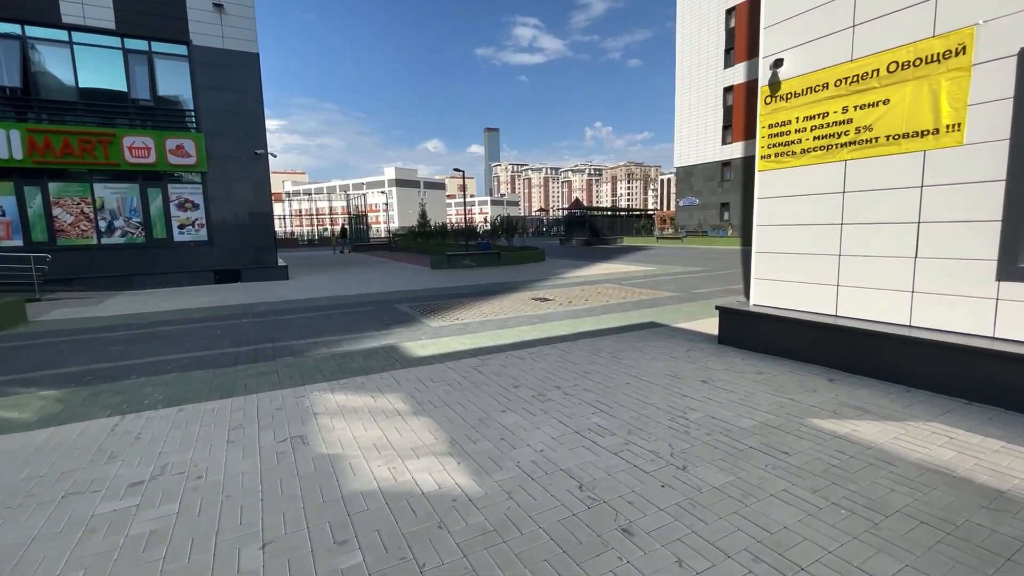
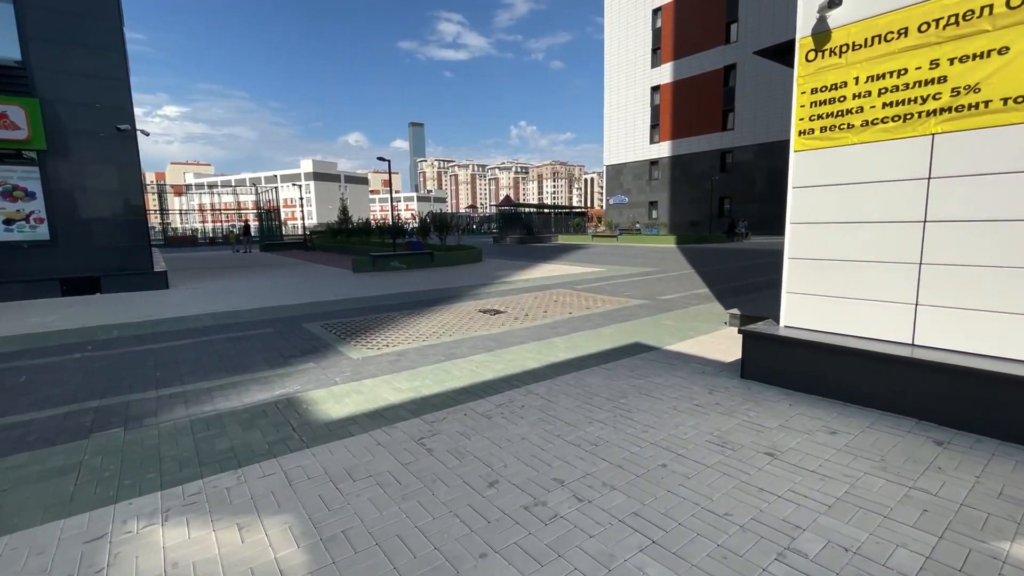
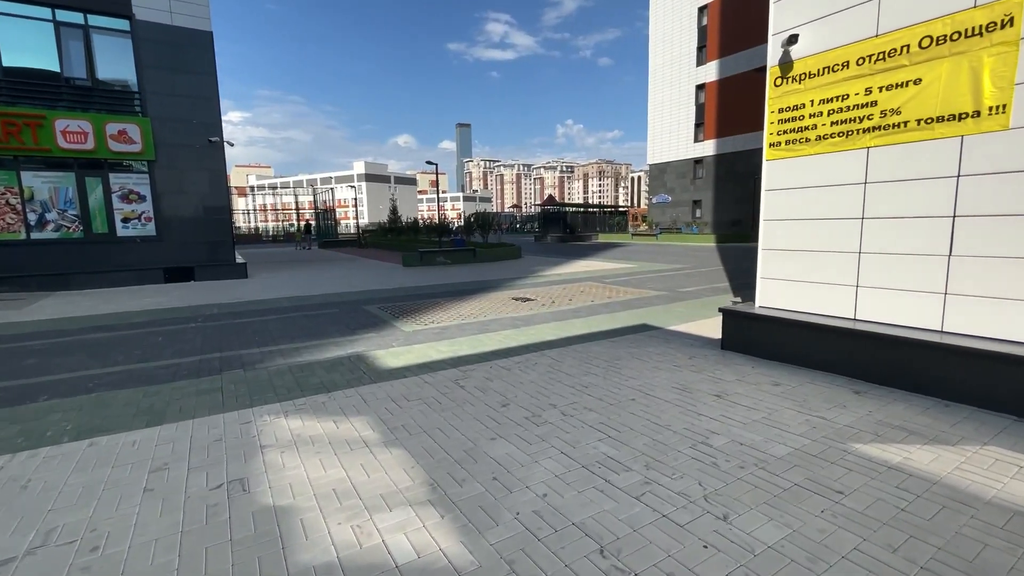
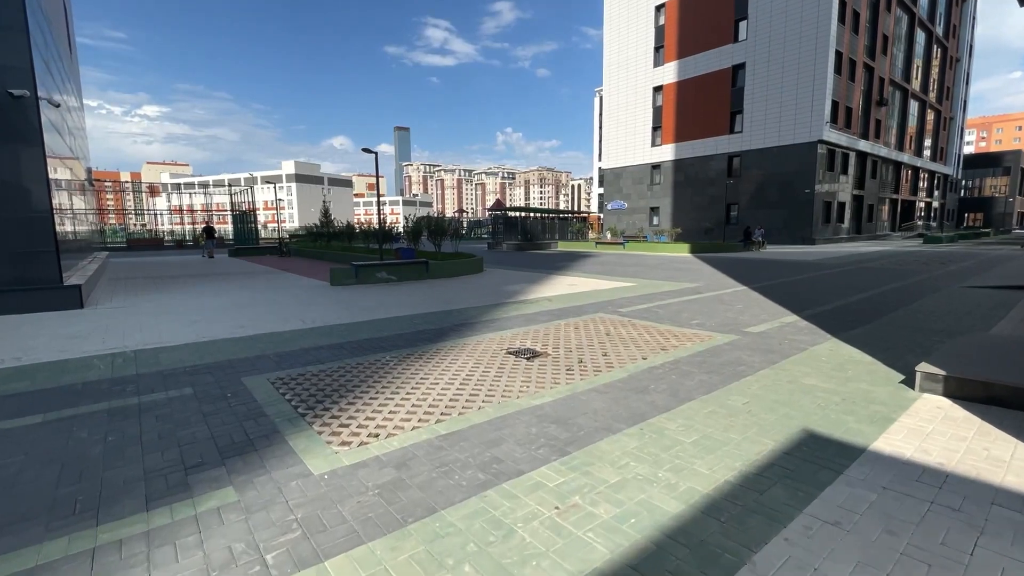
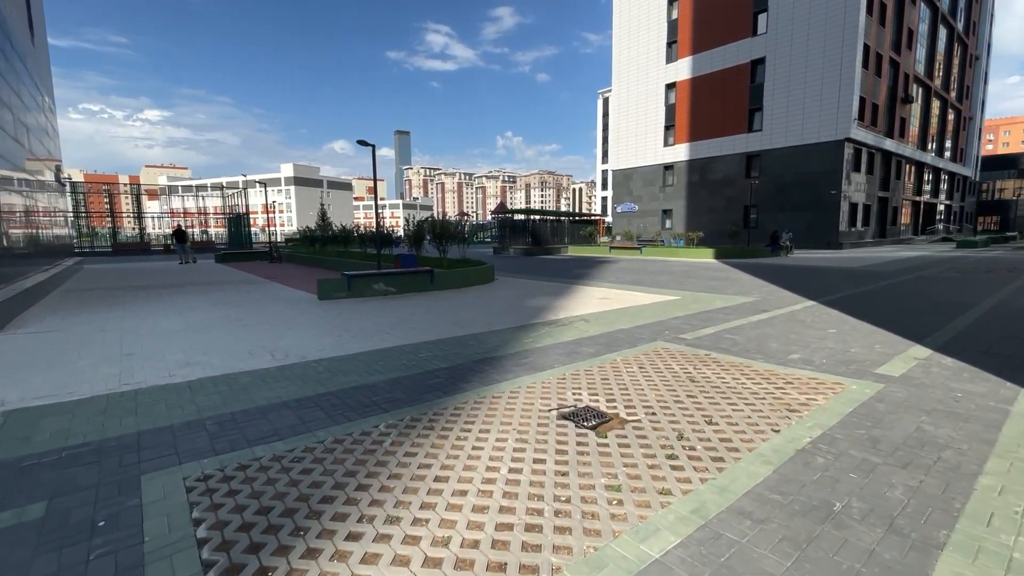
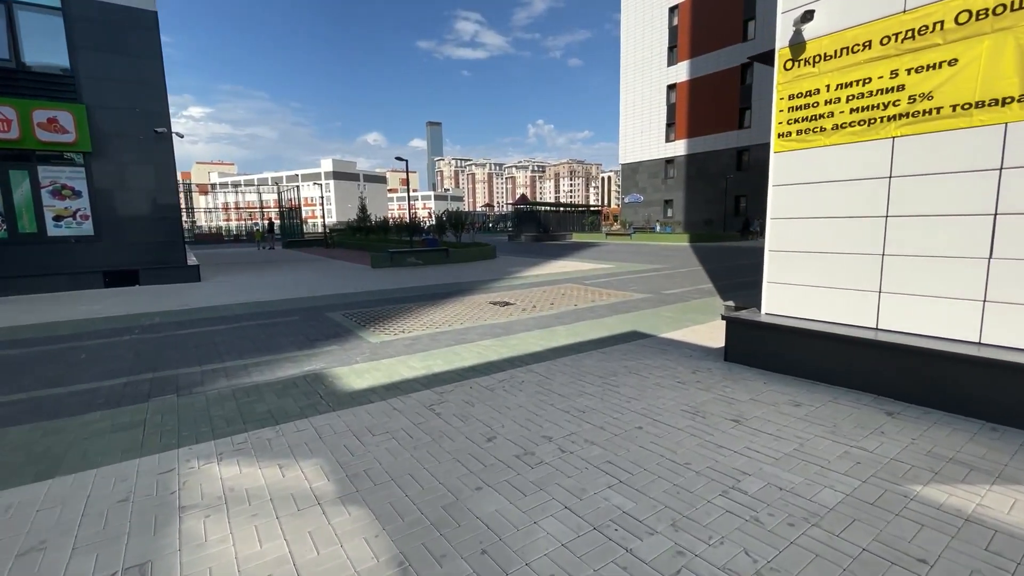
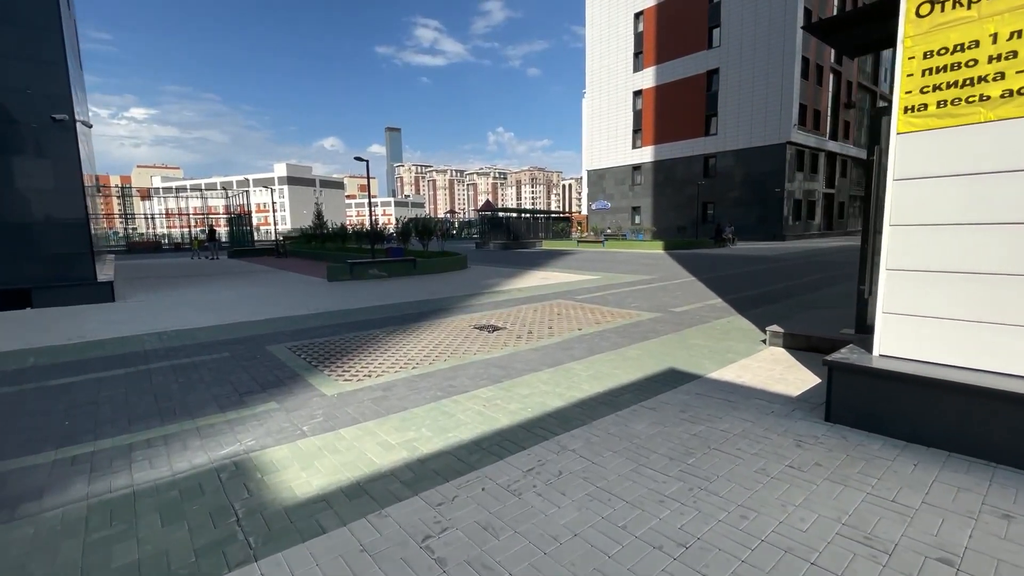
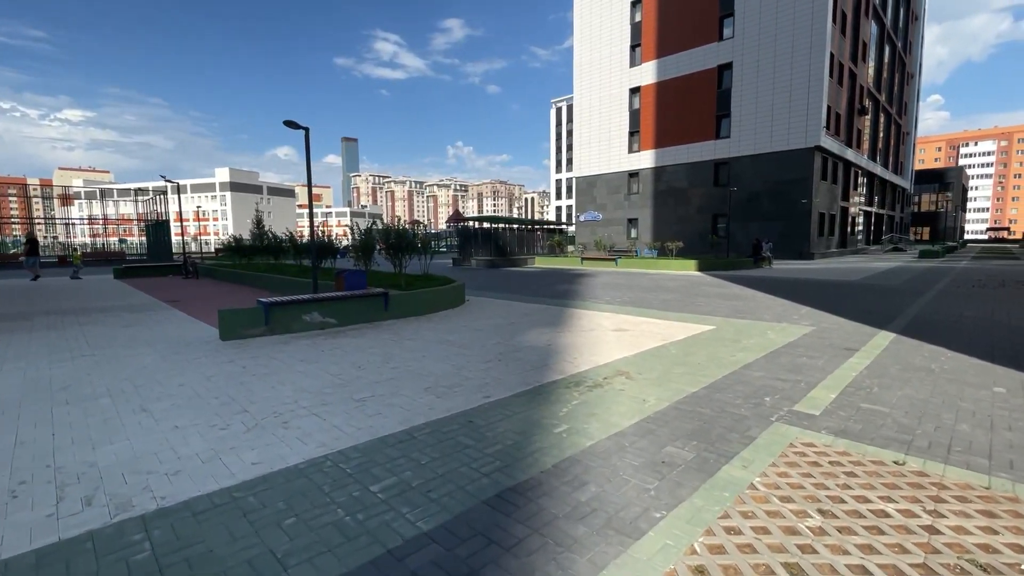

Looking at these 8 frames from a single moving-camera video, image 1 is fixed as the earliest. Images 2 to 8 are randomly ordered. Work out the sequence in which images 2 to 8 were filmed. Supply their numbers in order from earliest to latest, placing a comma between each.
3, 6, 2, 7, 4, 5, 8
